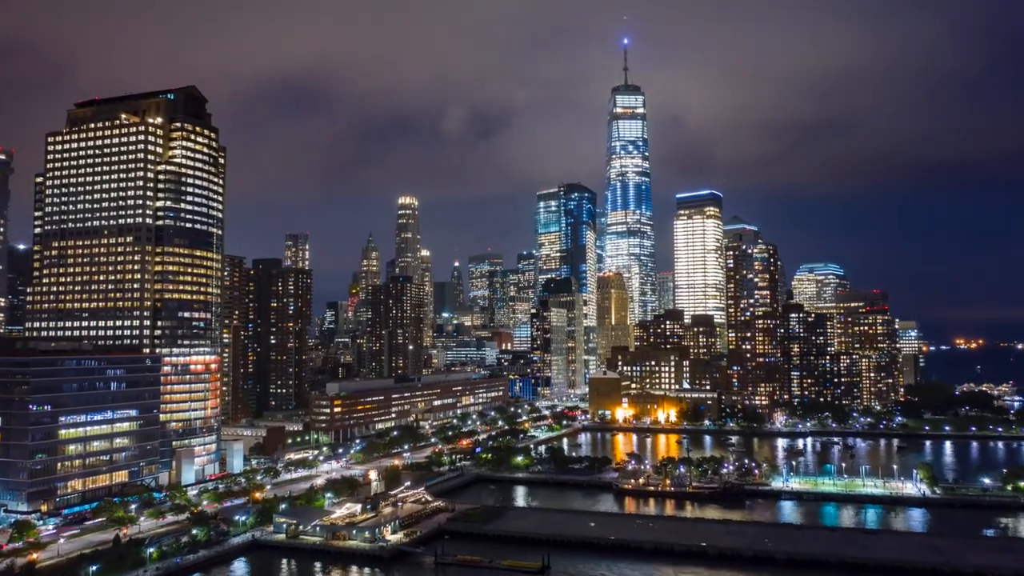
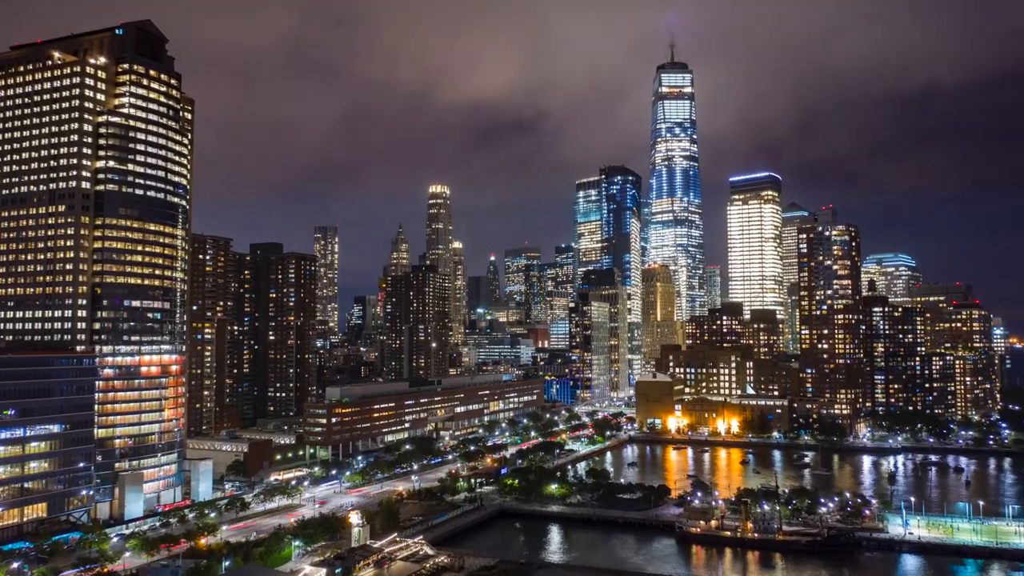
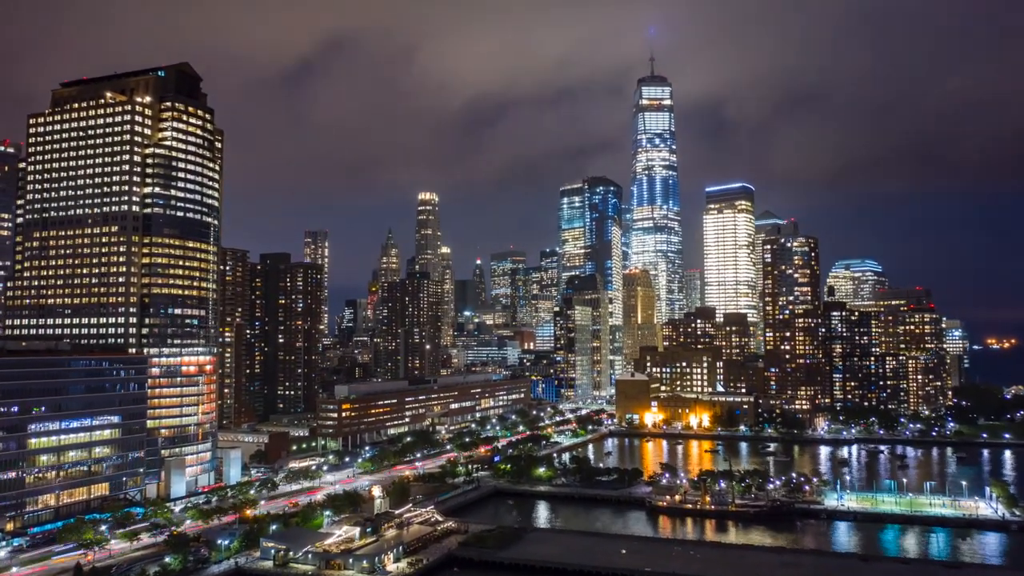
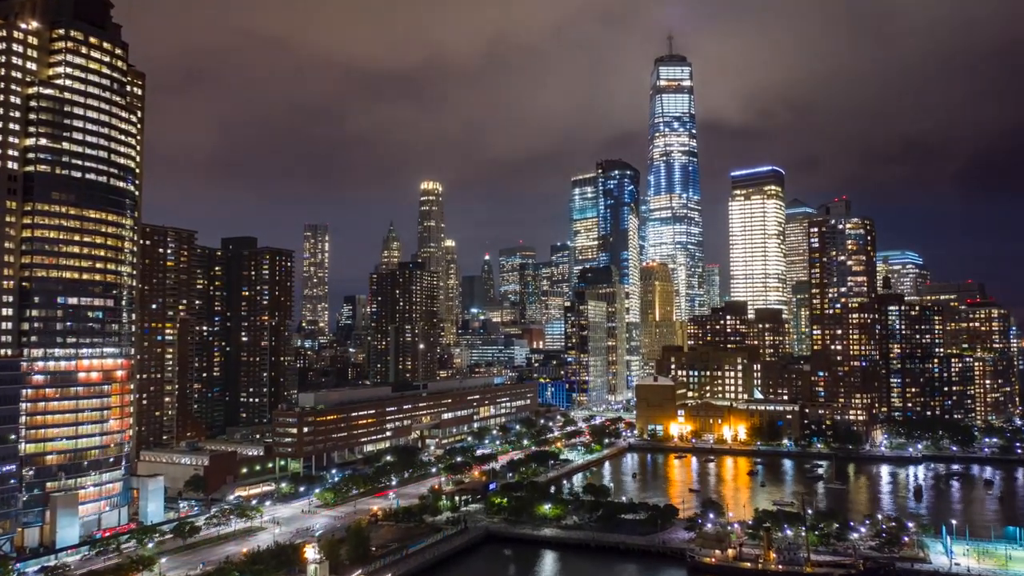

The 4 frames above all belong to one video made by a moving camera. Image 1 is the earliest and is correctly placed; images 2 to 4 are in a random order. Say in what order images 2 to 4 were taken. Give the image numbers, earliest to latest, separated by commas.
3, 2, 4
